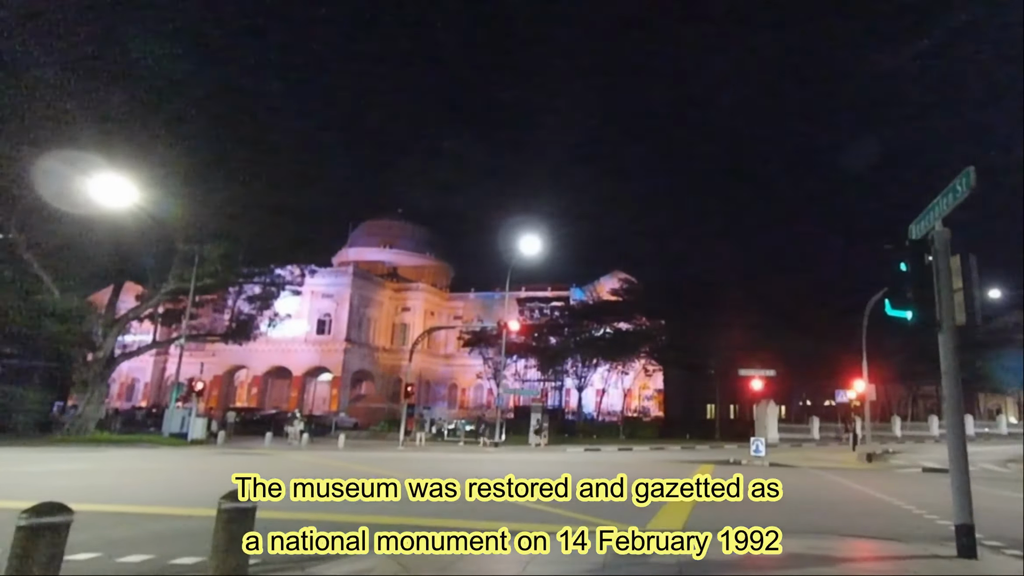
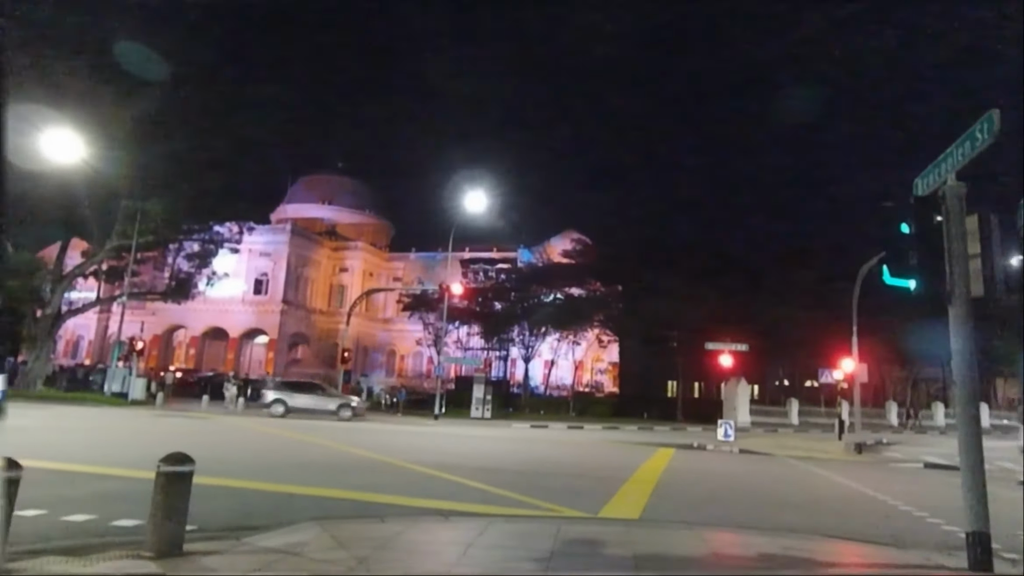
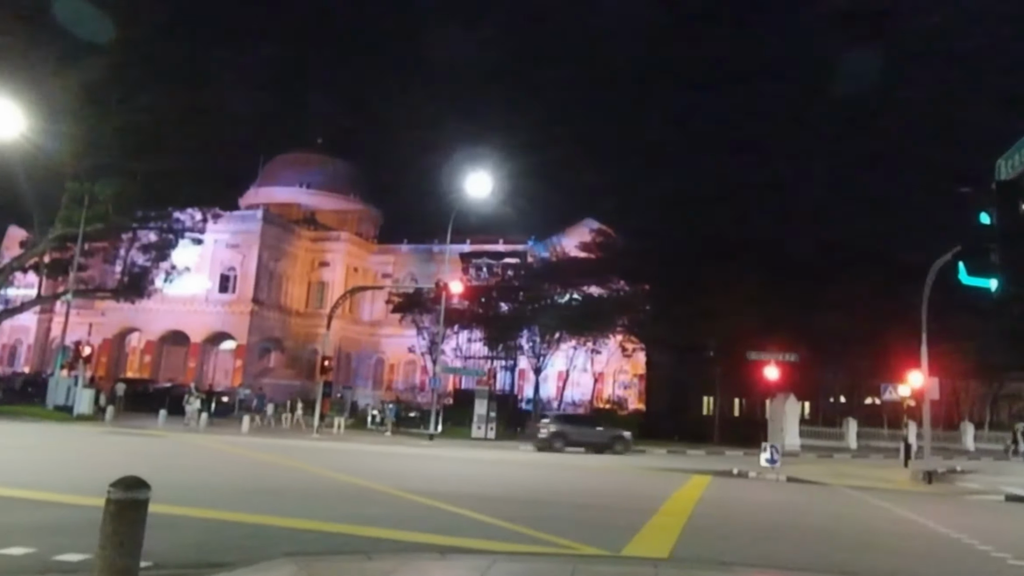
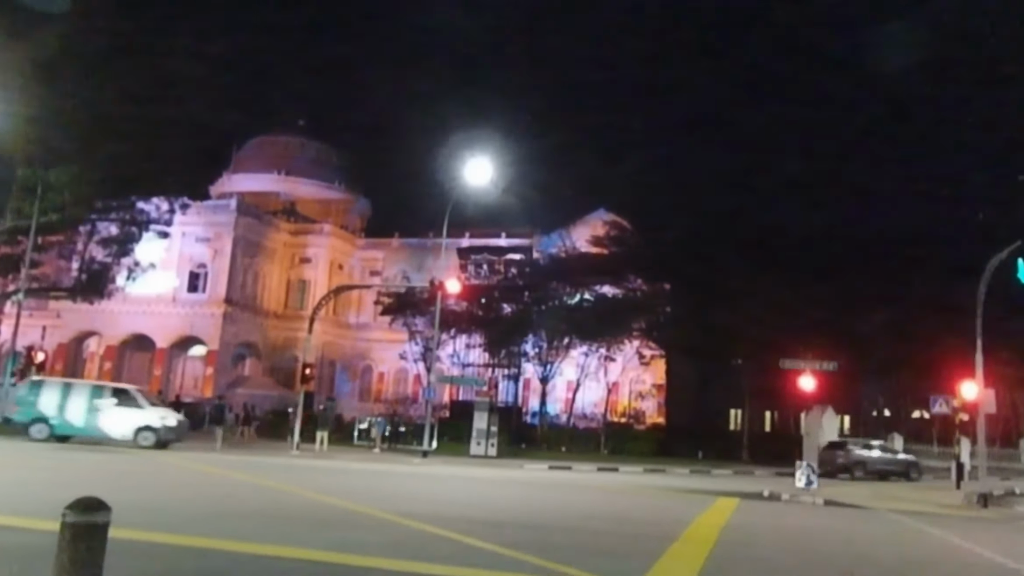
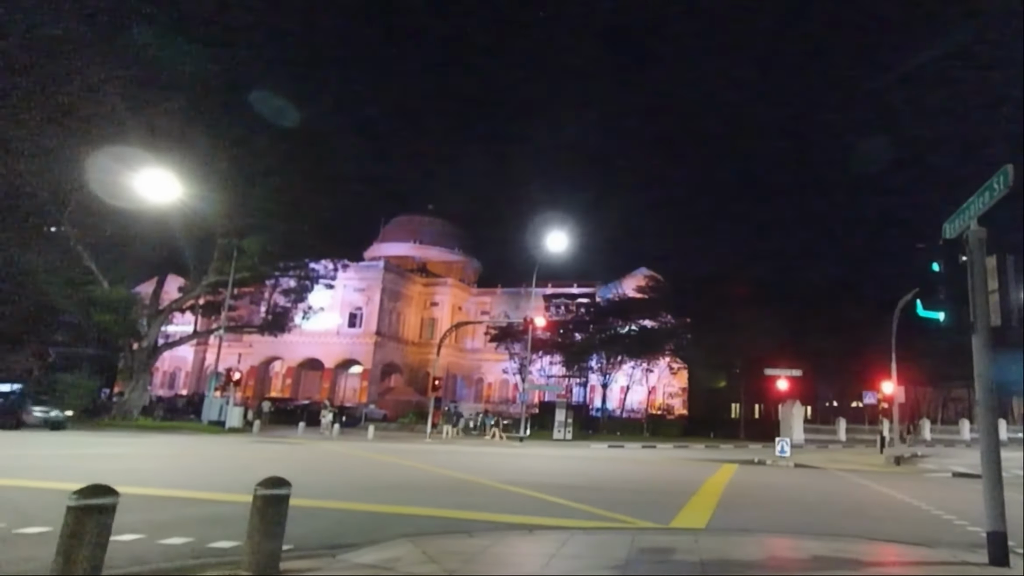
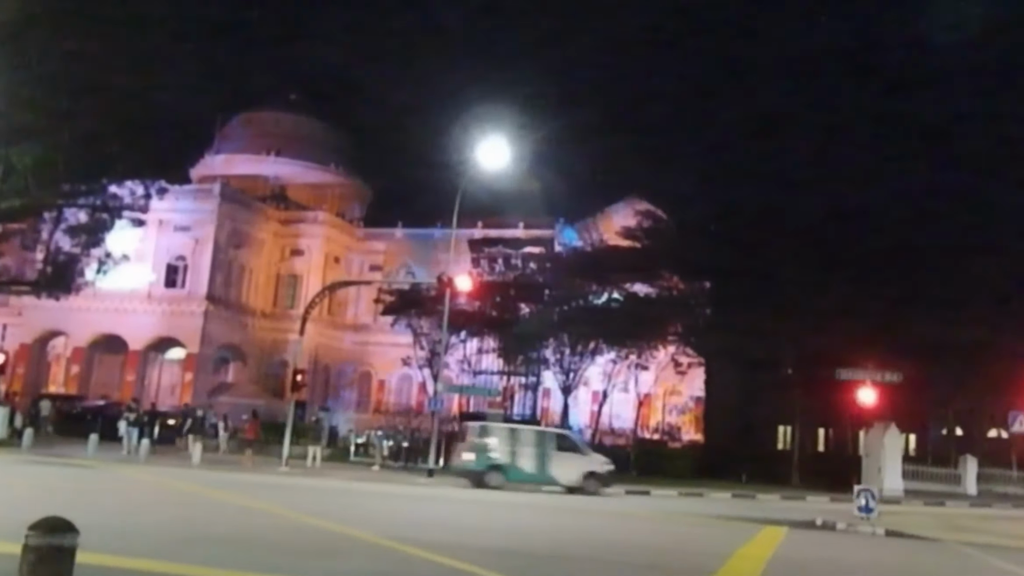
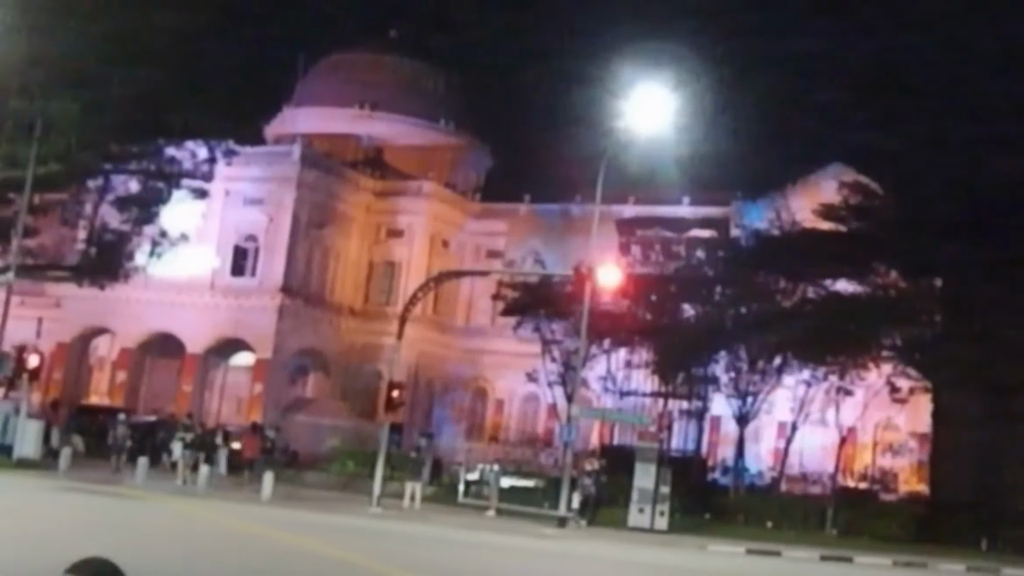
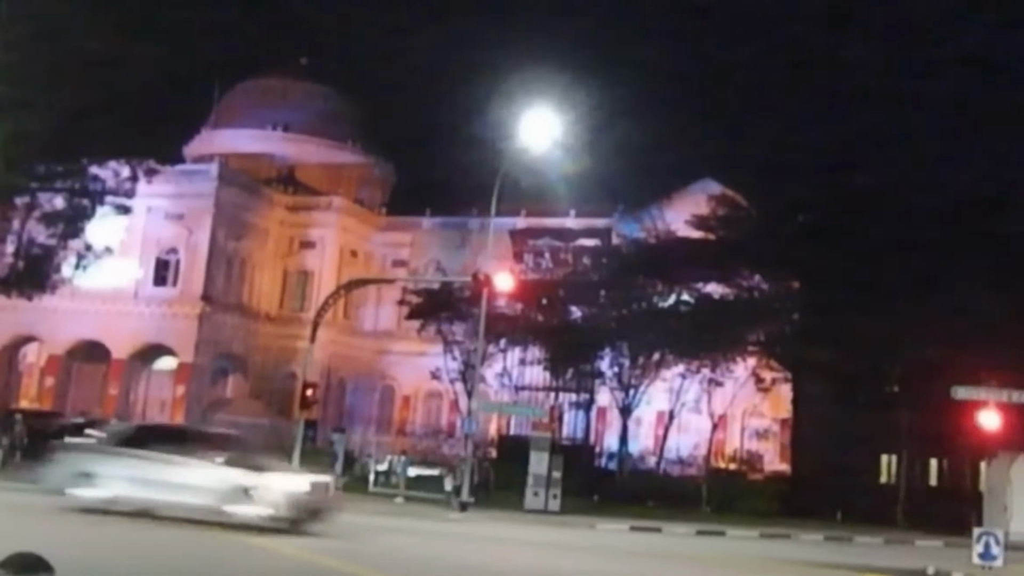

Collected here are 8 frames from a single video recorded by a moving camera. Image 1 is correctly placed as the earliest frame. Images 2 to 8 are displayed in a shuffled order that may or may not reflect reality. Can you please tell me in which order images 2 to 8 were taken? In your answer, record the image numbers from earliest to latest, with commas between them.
5, 2, 3, 4, 6, 8, 7
